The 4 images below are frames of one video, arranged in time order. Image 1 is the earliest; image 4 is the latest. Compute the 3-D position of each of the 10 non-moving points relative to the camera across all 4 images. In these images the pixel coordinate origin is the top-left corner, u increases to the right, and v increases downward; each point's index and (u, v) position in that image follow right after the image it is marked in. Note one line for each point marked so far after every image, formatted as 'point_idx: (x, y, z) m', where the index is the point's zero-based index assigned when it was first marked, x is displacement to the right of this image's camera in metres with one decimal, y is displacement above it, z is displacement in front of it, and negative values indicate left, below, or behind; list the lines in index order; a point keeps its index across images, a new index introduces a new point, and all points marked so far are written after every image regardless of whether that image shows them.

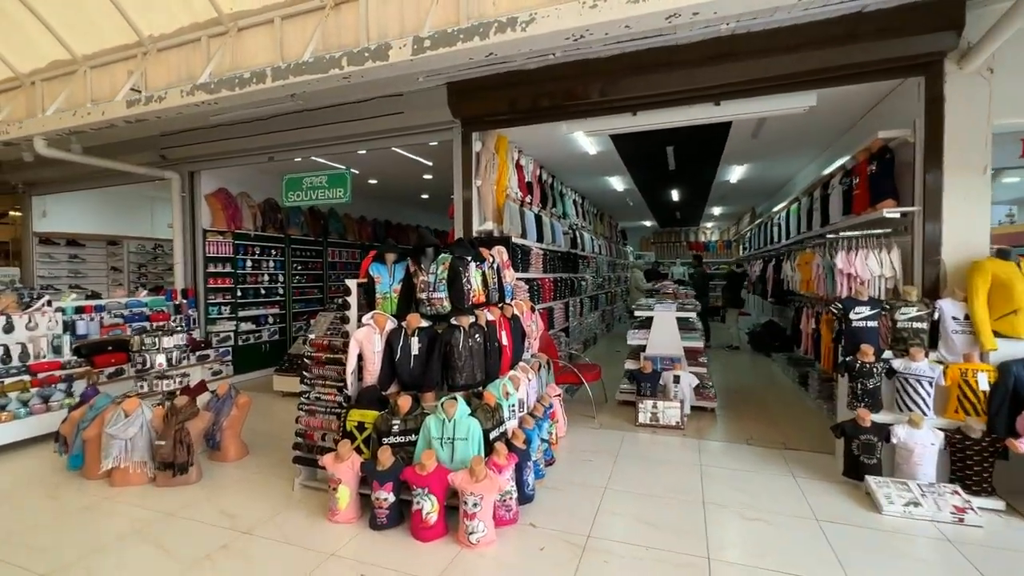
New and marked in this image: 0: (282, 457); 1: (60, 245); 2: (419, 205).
0: (-1.8, -1.3, +3.7) m
1: (-7.3, +0.7, +7.7) m
2: (-2.0, +1.8, +10.1) m
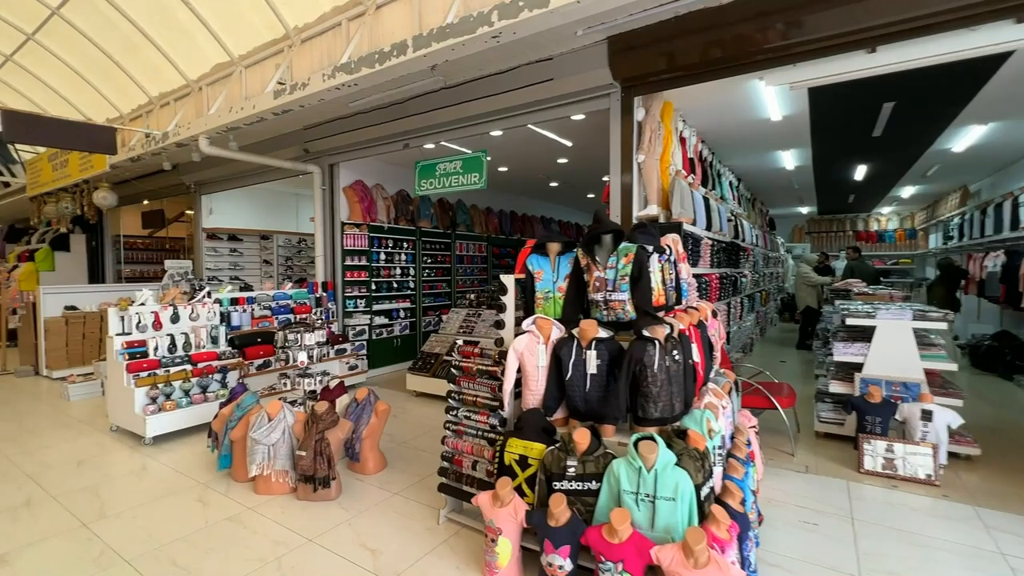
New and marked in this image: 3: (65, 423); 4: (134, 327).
0: (-0.6, -1.3, +3.3) m
1: (-5.1, +0.9, +8.3) m
2: (+0.6, +1.9, +9.5) m
3: (-4.3, -1.3, +4.6) m
4: (-3.3, -0.3, +4.2) m
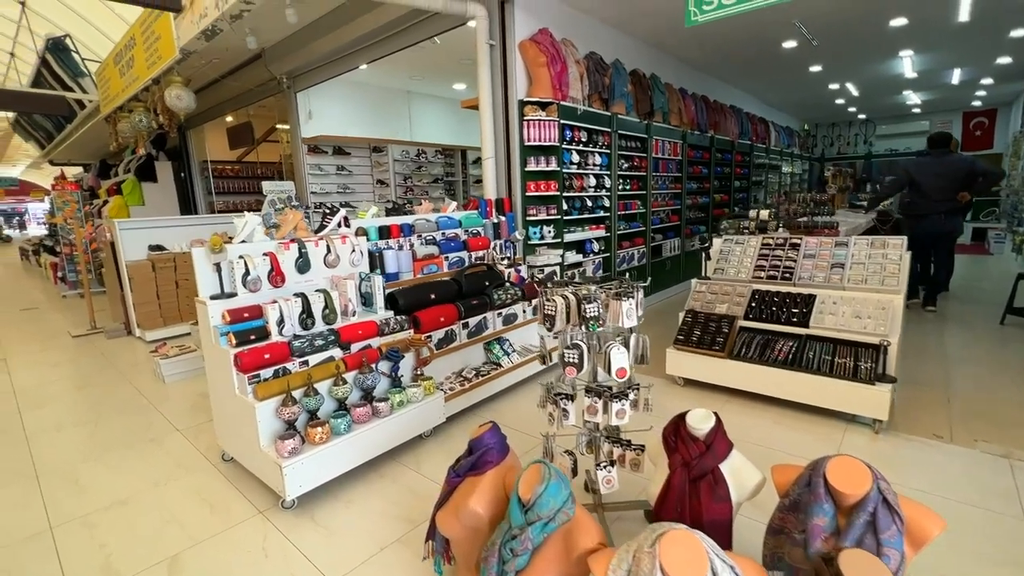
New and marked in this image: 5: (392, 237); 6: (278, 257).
0: (+1.3, -1.0, +1.1) m
1: (-2.5, +1.8, +6.3) m
2: (+3.3, +3.1, +6.5) m
3: (-2.2, -0.9, +2.9) m
4: (-1.3, 0.0, +2.2) m
5: (-0.7, +0.3, +2.8) m
6: (-1.1, +0.1, +2.3) m
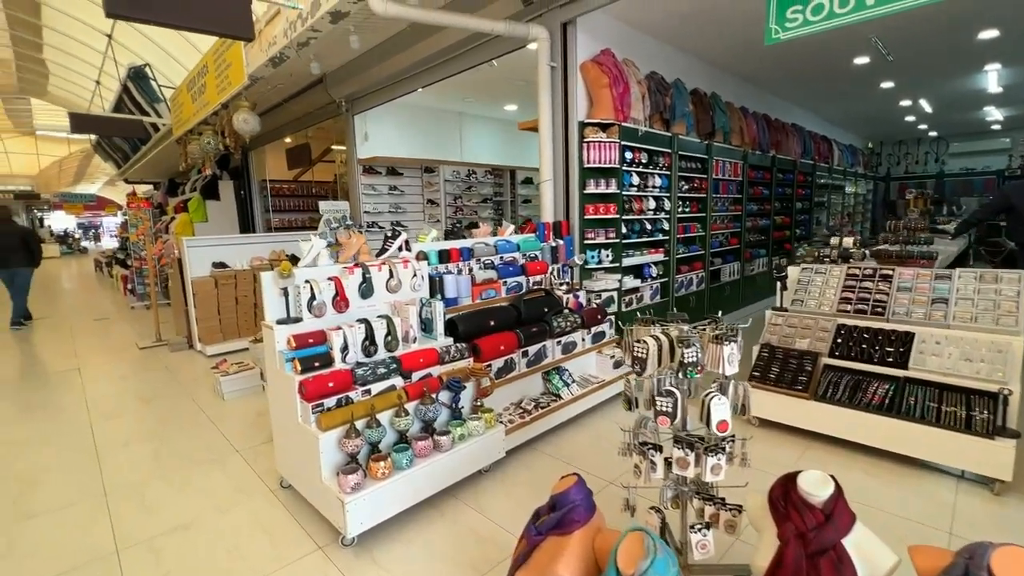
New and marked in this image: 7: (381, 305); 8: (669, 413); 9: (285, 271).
0: (+1.5, -1.2, +0.9) m
1: (-1.8, +1.6, +6.5) m
2: (+4.0, +2.7, +6.2) m
3: (-1.8, -1.0, +2.9) m
4: (-0.9, -0.1, +2.2) m
5: (-0.3, +0.2, +2.8) m
6: (-0.8, 0.0, +2.2) m
7: (-0.6, -0.1, +2.4) m
8: (+0.5, -0.4, +1.5) m
9: (-1.0, +0.1, +2.2) m
